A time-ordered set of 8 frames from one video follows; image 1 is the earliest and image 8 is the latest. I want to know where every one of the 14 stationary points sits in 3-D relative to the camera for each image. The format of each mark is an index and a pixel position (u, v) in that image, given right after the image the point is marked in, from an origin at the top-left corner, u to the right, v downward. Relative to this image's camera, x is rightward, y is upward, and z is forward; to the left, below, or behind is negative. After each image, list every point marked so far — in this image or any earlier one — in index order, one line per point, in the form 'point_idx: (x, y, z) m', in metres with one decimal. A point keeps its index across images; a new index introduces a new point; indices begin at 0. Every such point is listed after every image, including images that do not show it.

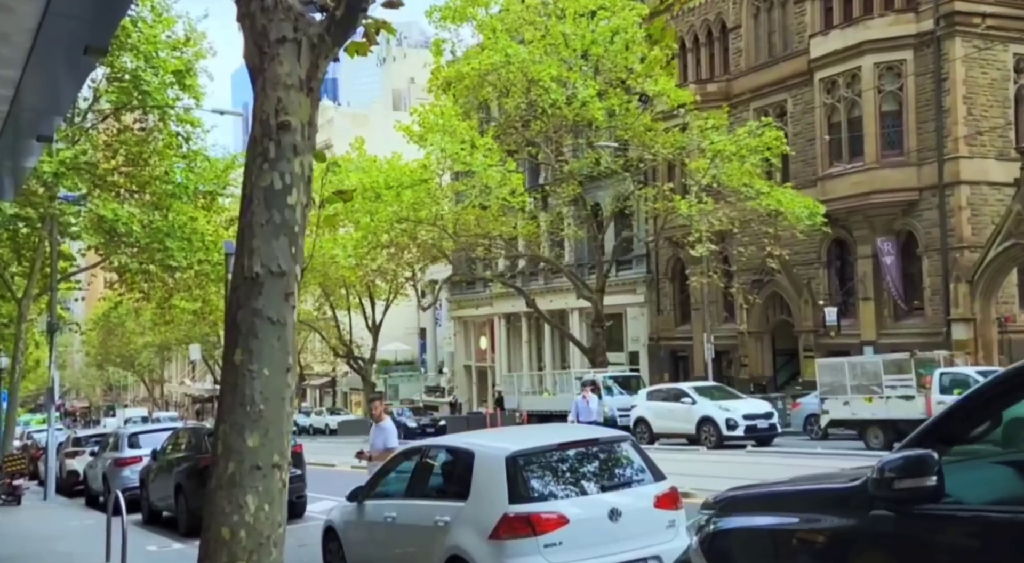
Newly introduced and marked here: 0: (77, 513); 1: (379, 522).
0: (-7.7, -4.1, +19.8) m
1: (-1.0, -1.8, +8.1) m
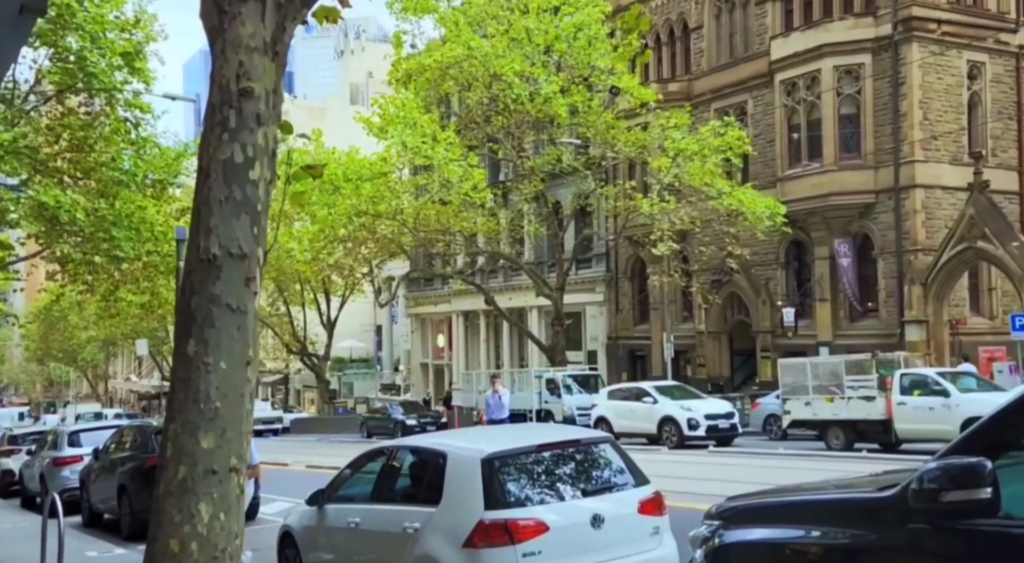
0: (-8.4, -4.0, +19.0) m
1: (-1.2, -1.7, +7.5) m
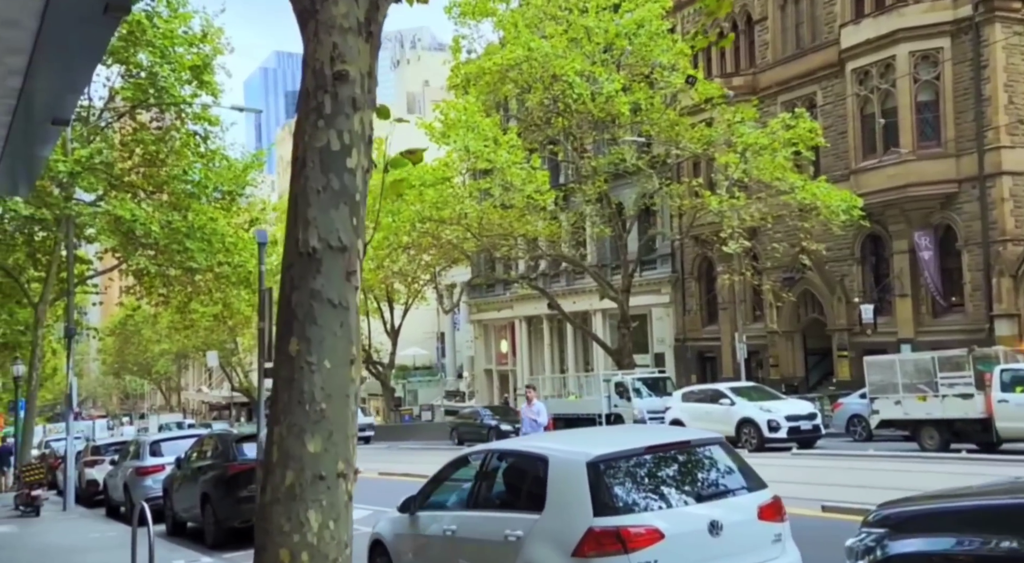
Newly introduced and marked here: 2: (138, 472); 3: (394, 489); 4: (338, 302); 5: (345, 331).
0: (-7.0, -4.2, +19.0) m
1: (-0.5, -1.7, +7.2) m
2: (-6.2, -3.2, +18.5) m
3: (-2.1, -3.7, +19.3) m
4: (-0.7, -0.1, +4.5) m
5: (-0.7, -0.2, +4.5) m
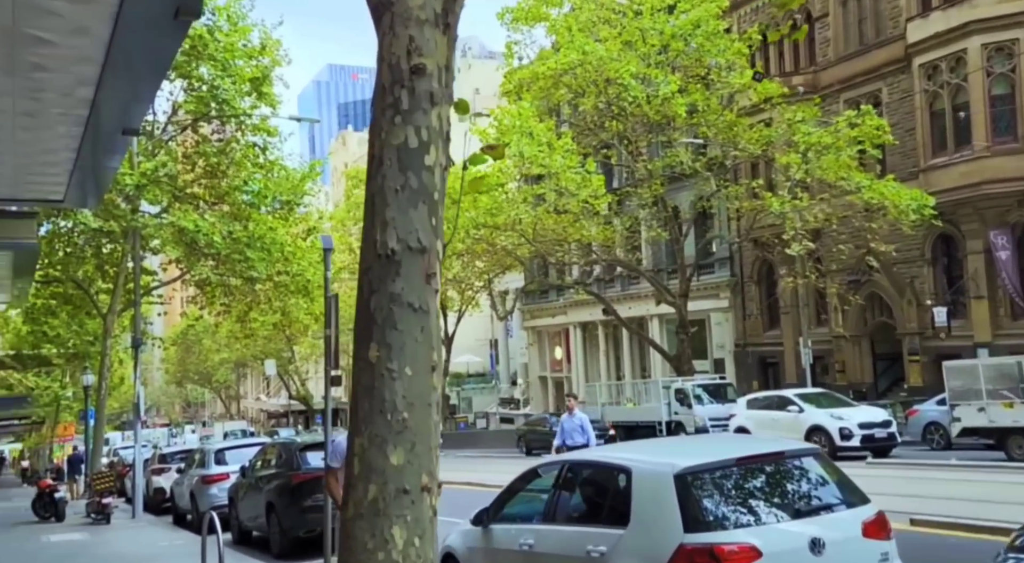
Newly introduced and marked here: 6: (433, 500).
0: (-5.9, -4.3, +19.0) m
1: (0.0, -1.7, +7.0) m
2: (-5.2, -3.3, +18.5) m
3: (-1.1, -3.8, +19.1) m
4: (-0.4, -0.1, +4.3) m
5: (-0.3, -0.2, +4.3) m
6: (-0.3, -0.8, +4.2) m
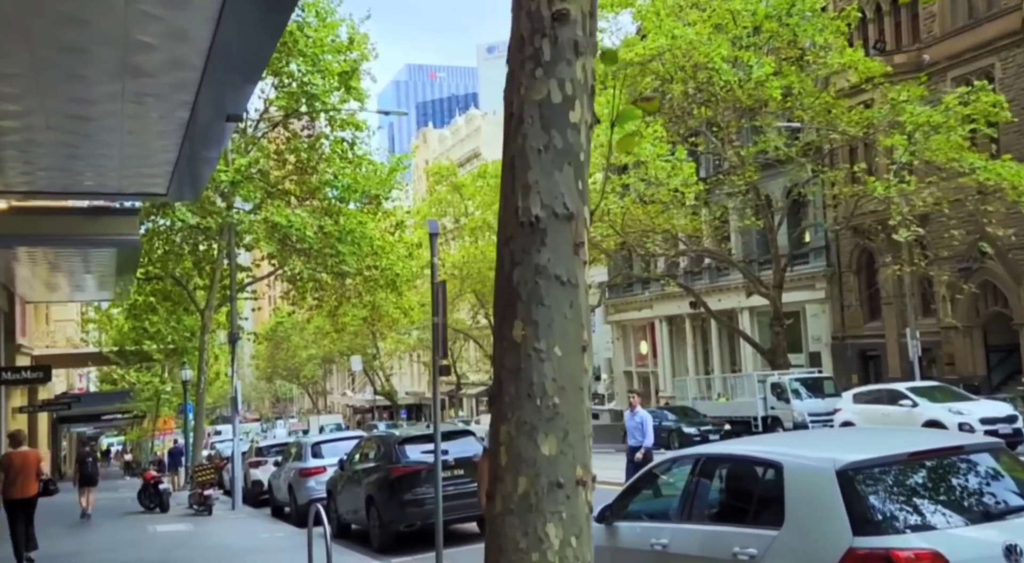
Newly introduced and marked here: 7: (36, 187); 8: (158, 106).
0: (-4.3, -4.2, +19.0) m
1: (+0.8, -1.6, +6.5) m
2: (-3.6, -3.2, +18.4) m
3: (+0.6, -3.6, +18.7) m
4: (+0.2, 0.0, +3.9) m
5: (+0.2, -0.1, +3.8) m
6: (+0.3, -0.7, +3.7) m
7: (-5.9, +1.2, +13.9) m
8: (-3.5, +1.8, +11.0) m
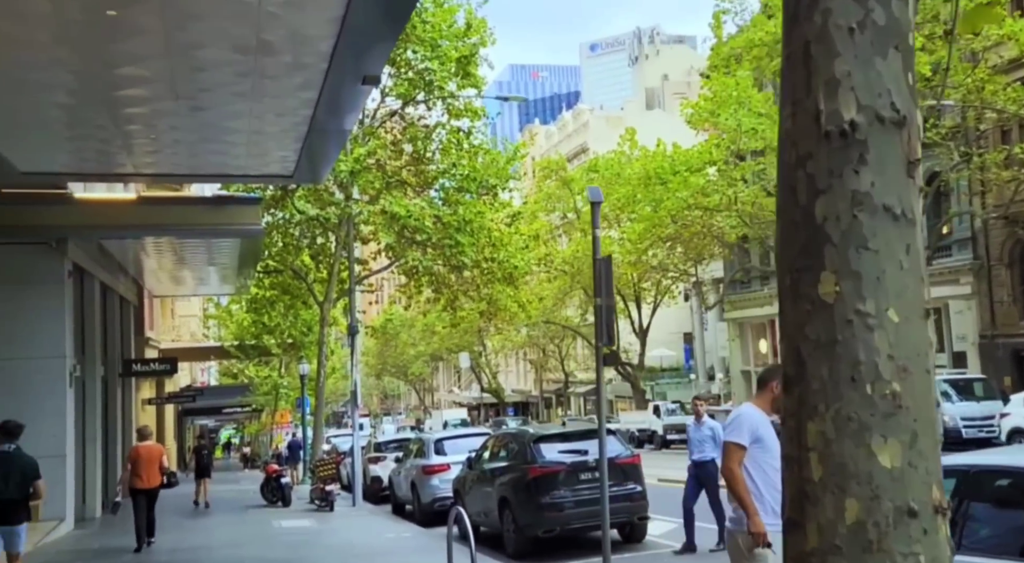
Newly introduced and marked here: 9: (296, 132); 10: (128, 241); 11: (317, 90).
0: (-2.1, -4.0, +18.1) m
1: (+1.7, -1.4, +5.2) m
2: (-1.5, -3.1, +17.5) m
3: (+2.7, -3.4, +17.4) m
4: (+0.9, +0.2, +2.7) m
5: (+1.0, +0.1, +2.6) m
6: (+1.0, -0.6, +2.5) m
7: (-4.2, +1.4, +13.3) m
8: (-2.1, +1.9, +10.1) m
9: (-2.4, +1.7, +12.5) m
10: (-6.9, +0.7, +19.8) m
11: (-1.9, +1.9, +10.9) m
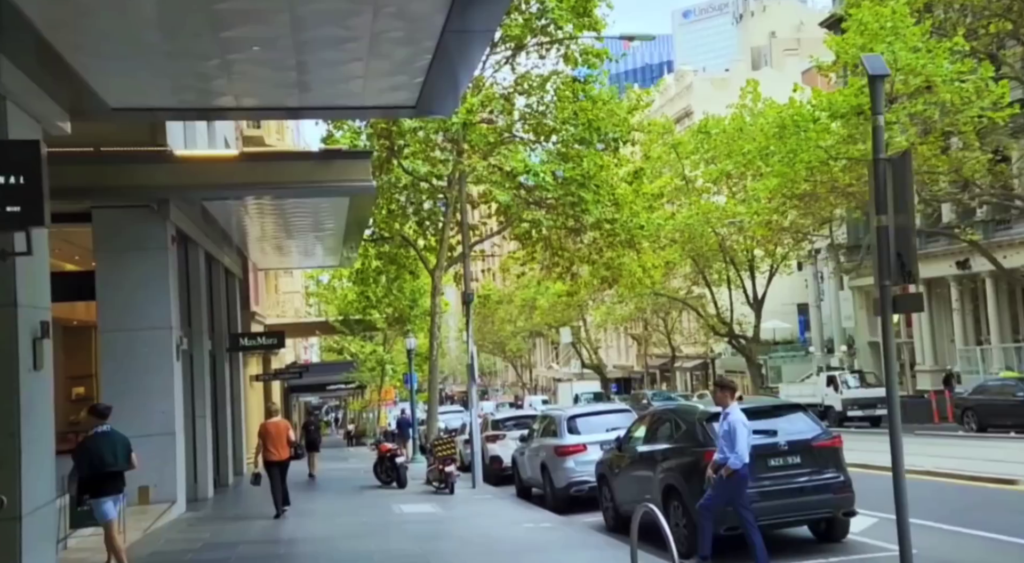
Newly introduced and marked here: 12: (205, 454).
0: (+0.1, -3.4, +16.1) m
1: (+2.8, -1.0, +2.9) m
2: (+0.6, -2.4, +15.4) m
3: (+4.8, -2.8, +15.0) m
4: (+1.7, +0.5, +0.3) m
5: (+1.7, +0.4, +0.3) m
6: (+1.8, -0.2, +0.2) m
7: (-2.5, +1.9, +11.3) m
8: (-0.7, +2.4, +8.0) m
9: (-0.8, +2.1, +10.4) m
10: (-4.6, +1.3, +18.1) m
11: (-0.5, +2.3, +8.8) m
12: (-5.6, -3.1, +19.7) m
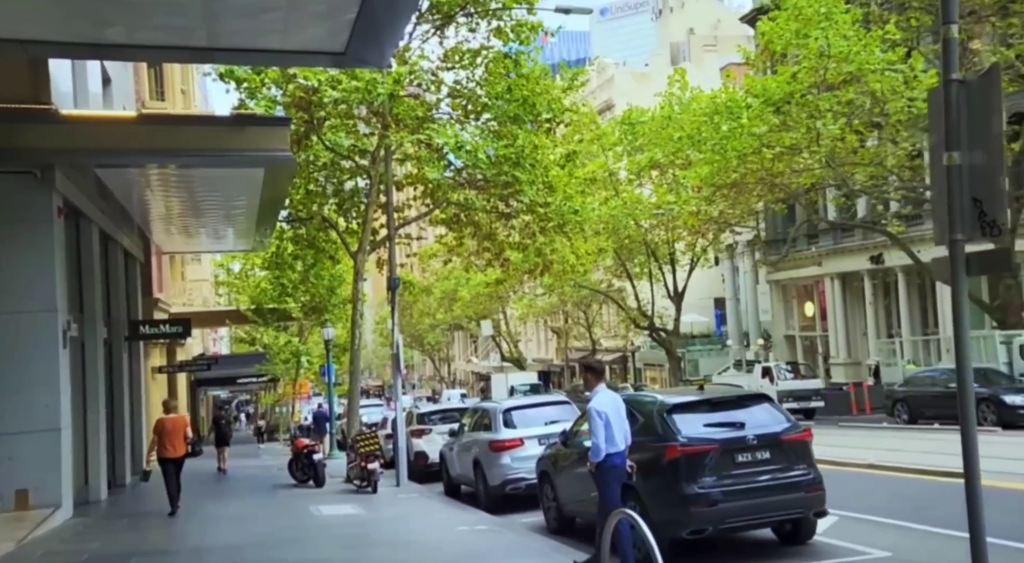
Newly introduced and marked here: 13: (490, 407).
0: (-0.9, -3.2, +14.8) m
1: (+2.8, -0.8, +1.8) m
2: (-0.3, -2.2, +14.1) m
3: (+3.9, -2.5, +14.0) m
4: (+2.0, +0.7, -0.8) m
5: (+2.0, +0.5, -0.8) m
6: (+2.0, -0.1, -1.0) m
7: (-3.1, +2.1, +9.8) m
8: (-1.0, +2.6, +6.6) m
9: (-1.3, +2.4, +9.0) m
10: (-5.7, +1.6, +16.4) m
11: (-0.8, +2.6, +7.5) m
12: (-6.8, -2.8, +17.9) m
13: (-0.3, -1.7, +15.2) m
